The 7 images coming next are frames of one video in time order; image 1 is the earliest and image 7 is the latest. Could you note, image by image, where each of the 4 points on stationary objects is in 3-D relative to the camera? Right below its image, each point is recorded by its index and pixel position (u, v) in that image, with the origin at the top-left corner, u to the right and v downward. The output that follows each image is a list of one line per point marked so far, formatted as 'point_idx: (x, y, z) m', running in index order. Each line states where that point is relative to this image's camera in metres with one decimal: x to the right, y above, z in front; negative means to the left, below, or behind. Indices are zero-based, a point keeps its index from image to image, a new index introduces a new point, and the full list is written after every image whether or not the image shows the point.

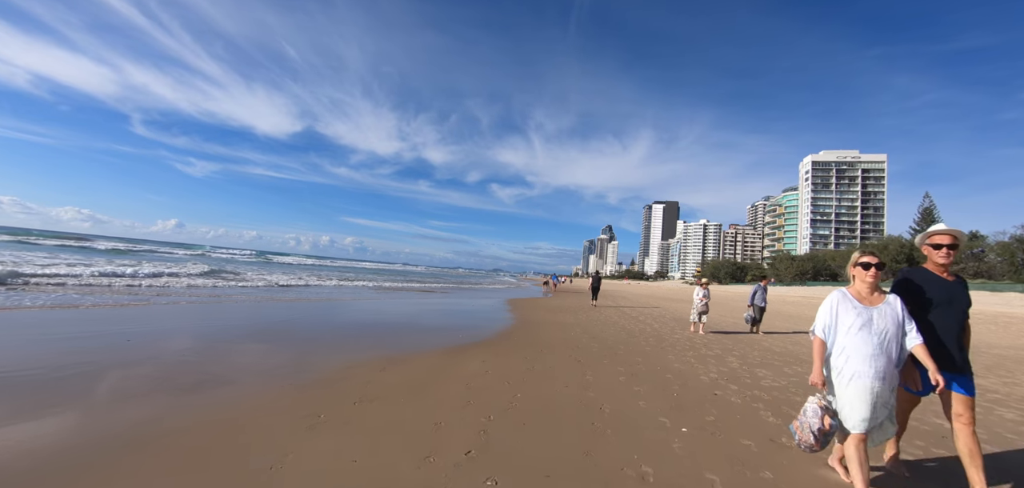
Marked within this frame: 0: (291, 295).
0: (-9.5, -2.0, +16.2) m
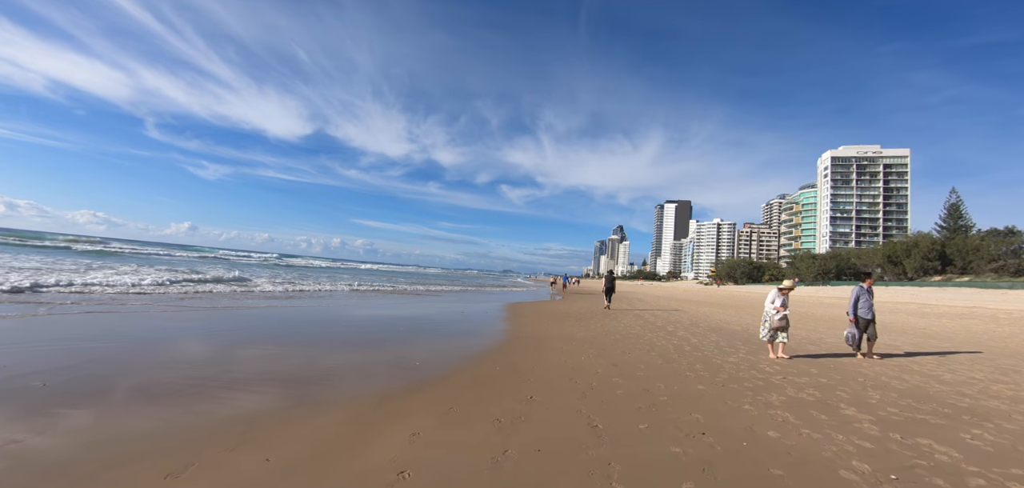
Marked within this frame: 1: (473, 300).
0: (-9.3, -2.0, +15.4) m
1: (-1.9, -2.8, +18.4) m
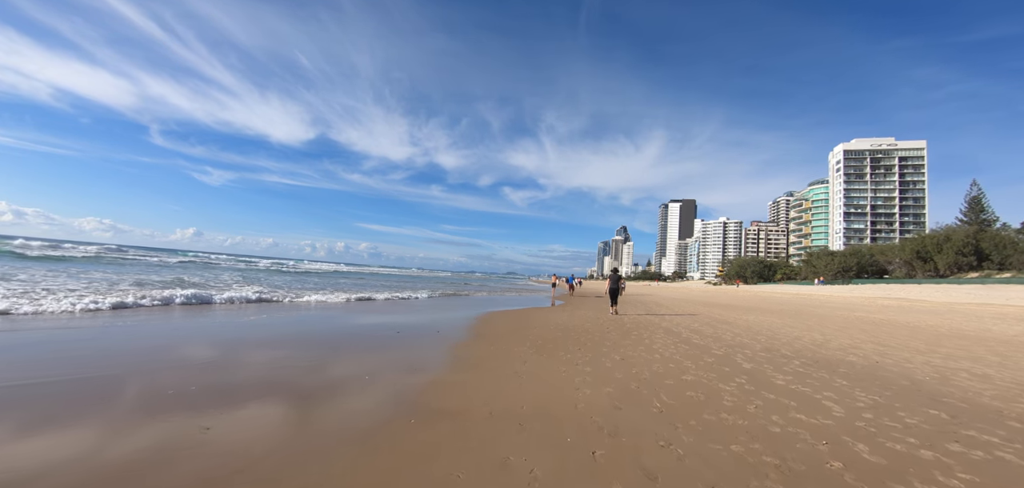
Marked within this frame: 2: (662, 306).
0: (-9.5, -2.0, +13.6) m
1: (-2.1, -2.7, +16.5) m
2: (+5.3, -2.1, +12.9) m
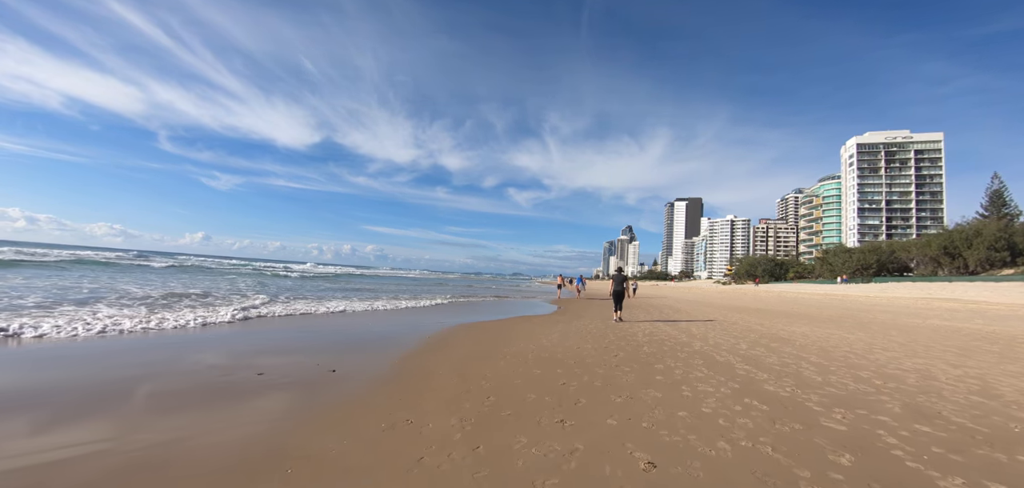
0: (-9.7, -2.0, +12.3) m
1: (-2.2, -2.6, +15.2) m
2: (+5.1, -2.0, +11.4) m
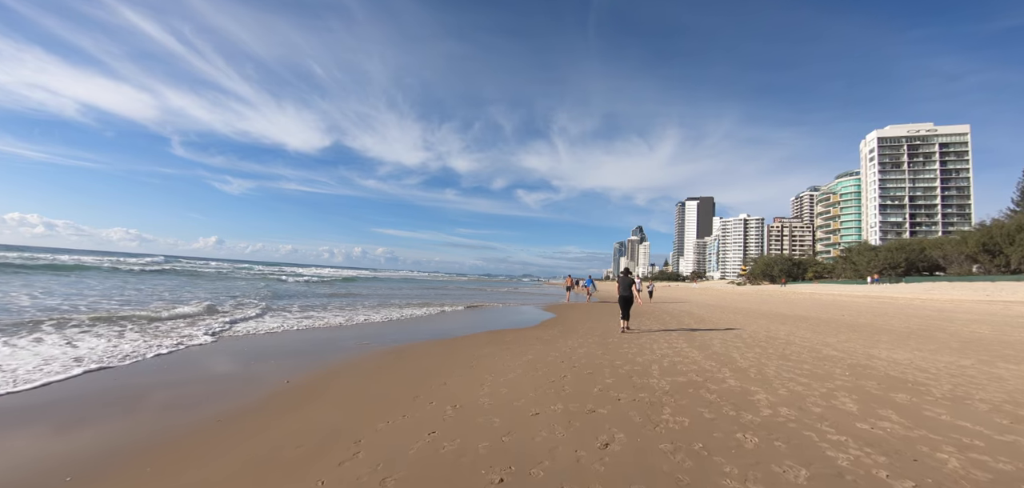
0: (-9.8, -2.0, +11.2) m
1: (-2.3, -2.6, +13.9) m
2: (+4.9, -1.9, +10.0) m
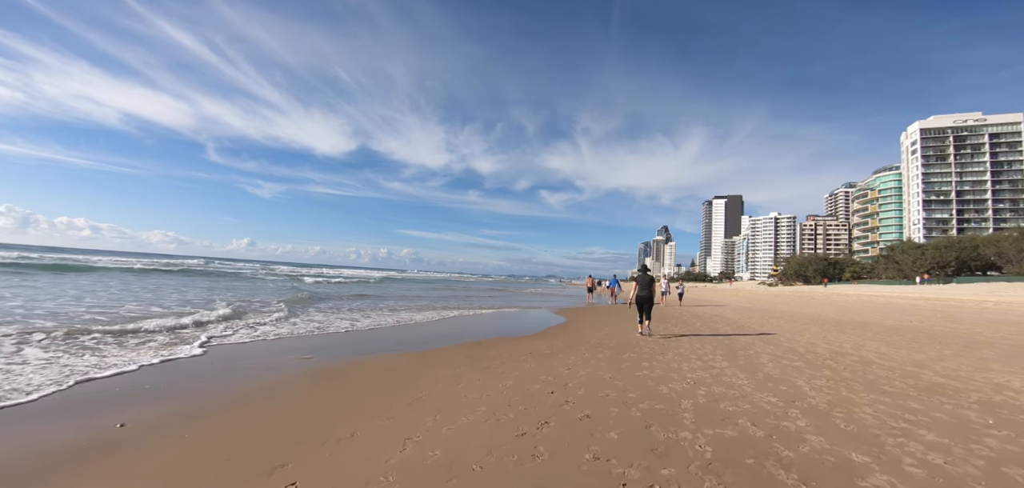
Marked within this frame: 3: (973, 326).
0: (-9.5, -2.0, +11.1) m
1: (-1.8, -2.5, +13.3) m
2: (+5.2, -1.8, +9.0) m
3: (+11.2, -2.0, +9.2) m
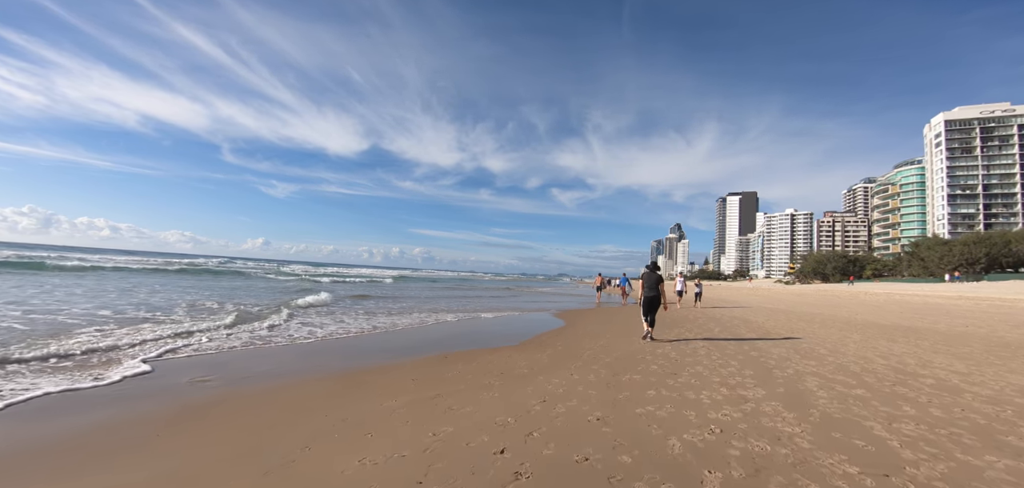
0: (-9.4, -1.9, +10.7) m
1: (-1.7, -2.4, +12.7) m
2: (+5.2, -1.7, +8.2) m
3: (+11.2, -1.8, +8.3) m
